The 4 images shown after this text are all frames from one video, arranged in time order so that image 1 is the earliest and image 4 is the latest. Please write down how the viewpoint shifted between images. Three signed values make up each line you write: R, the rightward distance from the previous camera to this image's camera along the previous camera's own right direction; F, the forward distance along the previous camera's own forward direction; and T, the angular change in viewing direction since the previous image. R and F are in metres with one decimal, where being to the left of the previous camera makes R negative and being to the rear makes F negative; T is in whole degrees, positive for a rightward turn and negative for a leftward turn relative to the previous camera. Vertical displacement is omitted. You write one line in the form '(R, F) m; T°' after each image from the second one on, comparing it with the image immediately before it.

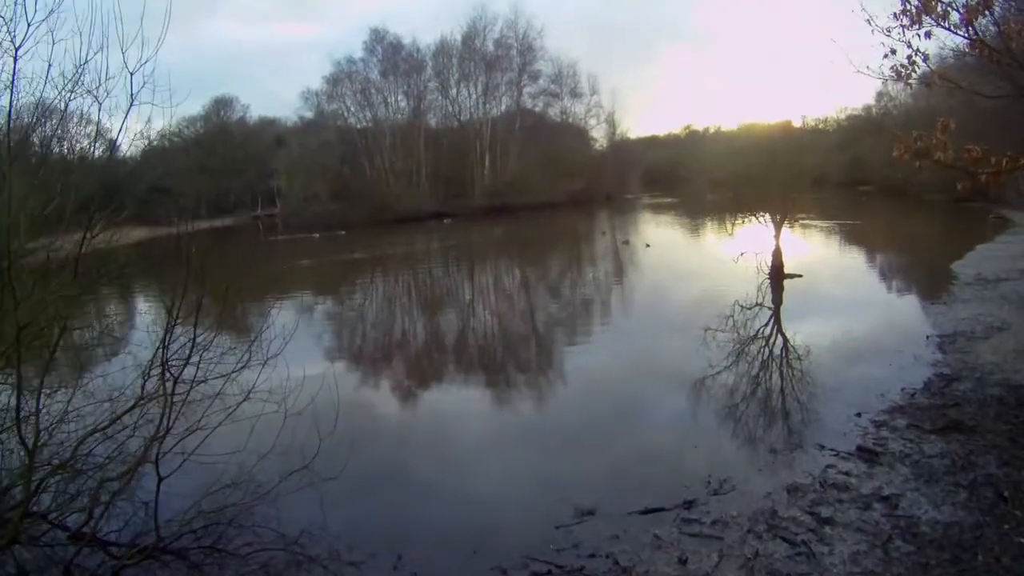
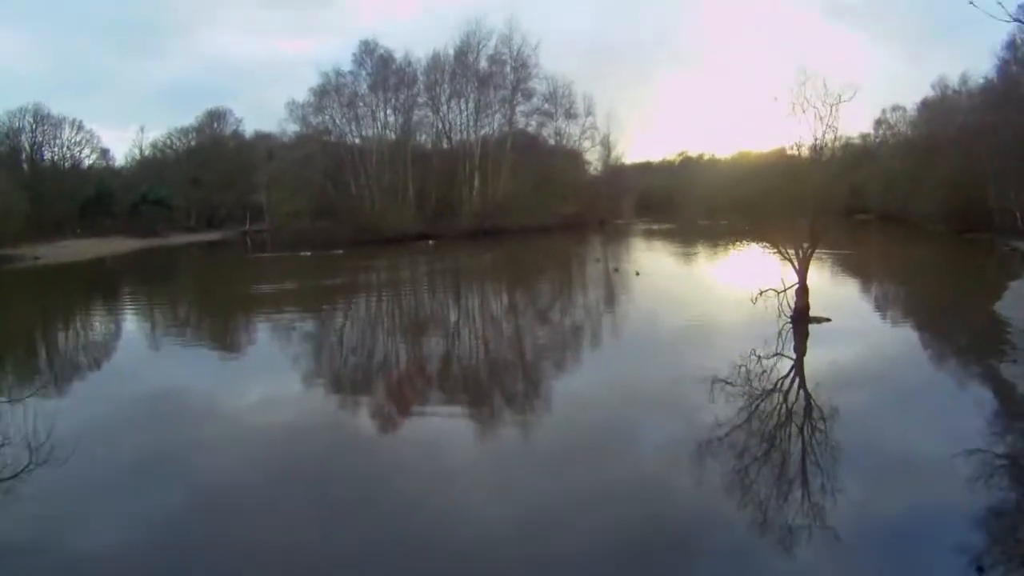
(+0.1, +0.6) m; +1°
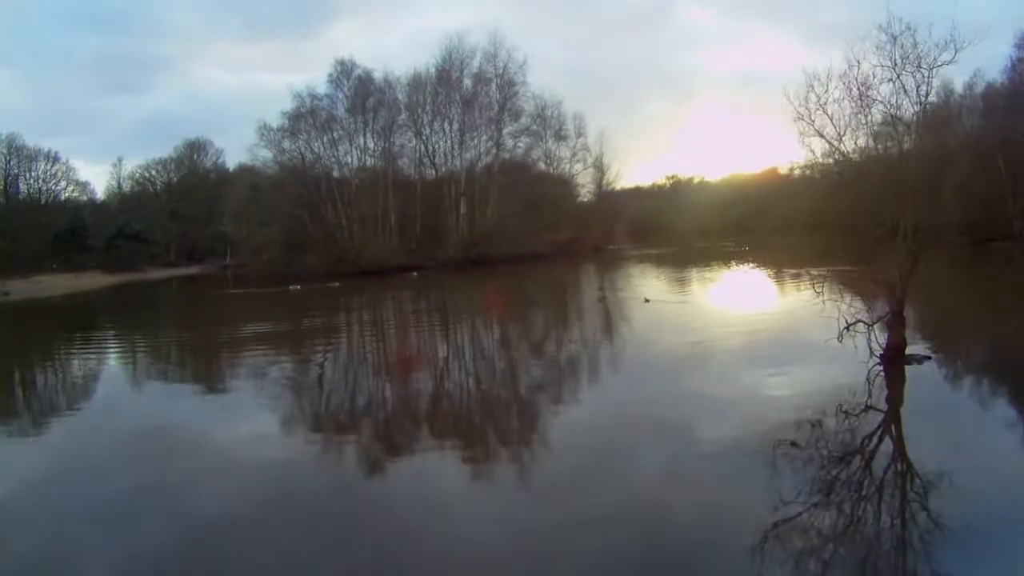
(0.0, +0.9) m; +1°
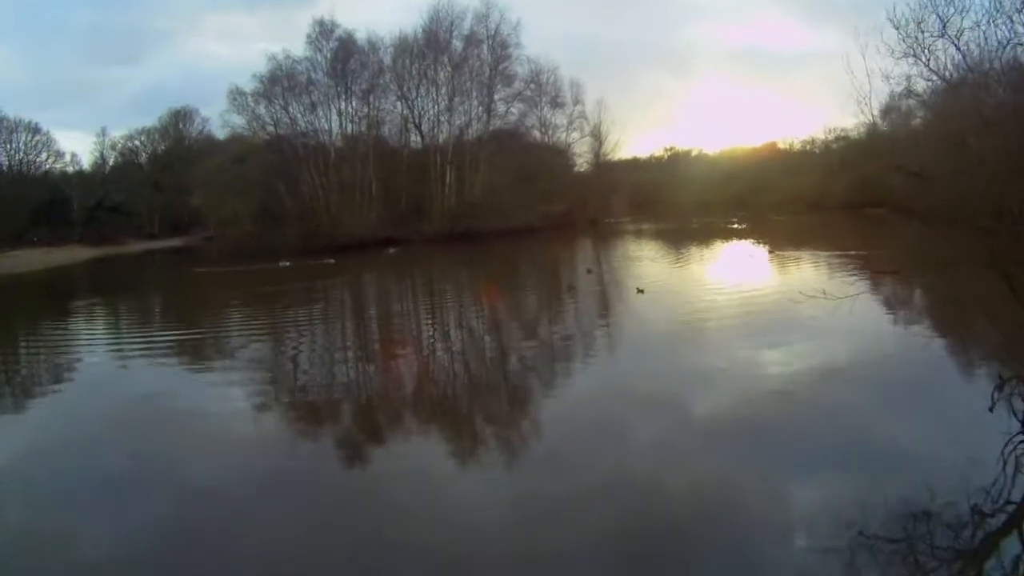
(0.0, +0.8) m; 0°
